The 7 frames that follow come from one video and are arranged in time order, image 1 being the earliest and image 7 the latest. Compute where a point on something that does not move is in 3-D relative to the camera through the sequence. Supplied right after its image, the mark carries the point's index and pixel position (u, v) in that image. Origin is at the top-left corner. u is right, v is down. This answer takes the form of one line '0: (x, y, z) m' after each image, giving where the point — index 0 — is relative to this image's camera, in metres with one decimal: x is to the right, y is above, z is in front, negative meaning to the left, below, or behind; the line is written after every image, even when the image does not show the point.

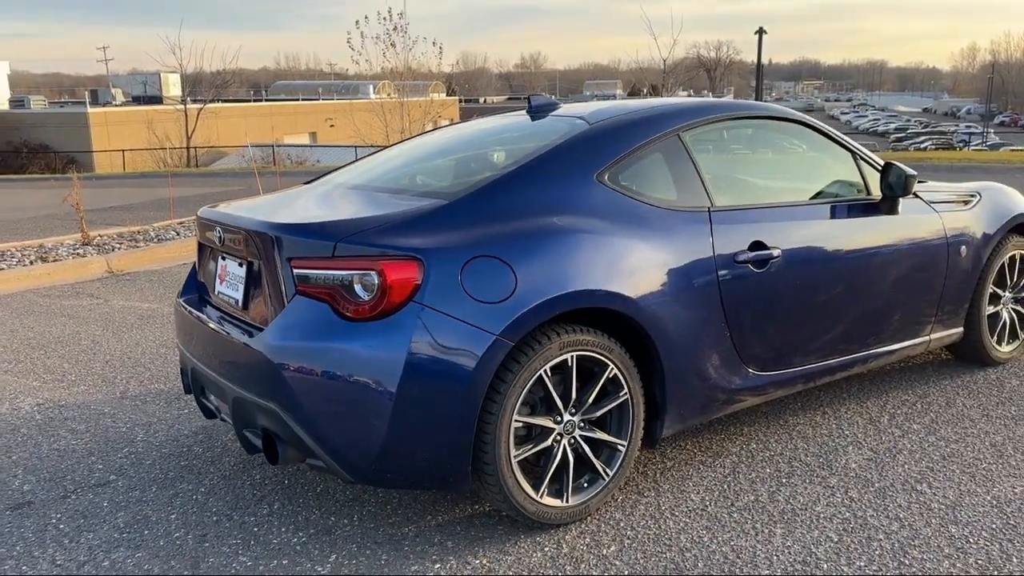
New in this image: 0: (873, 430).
0: (+1.6, -0.6, +3.5) m
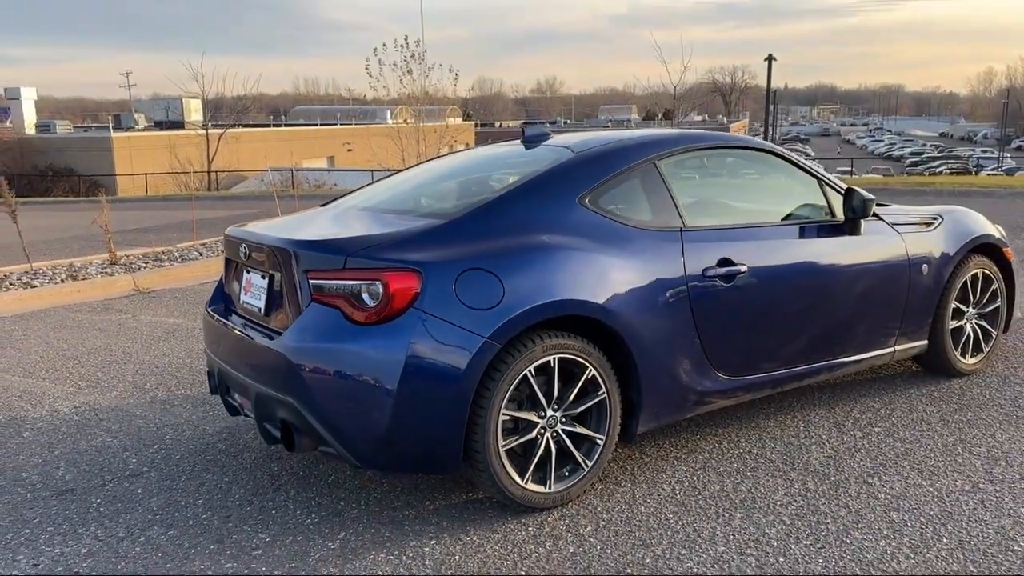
0: (+1.5, -0.7, +3.8) m
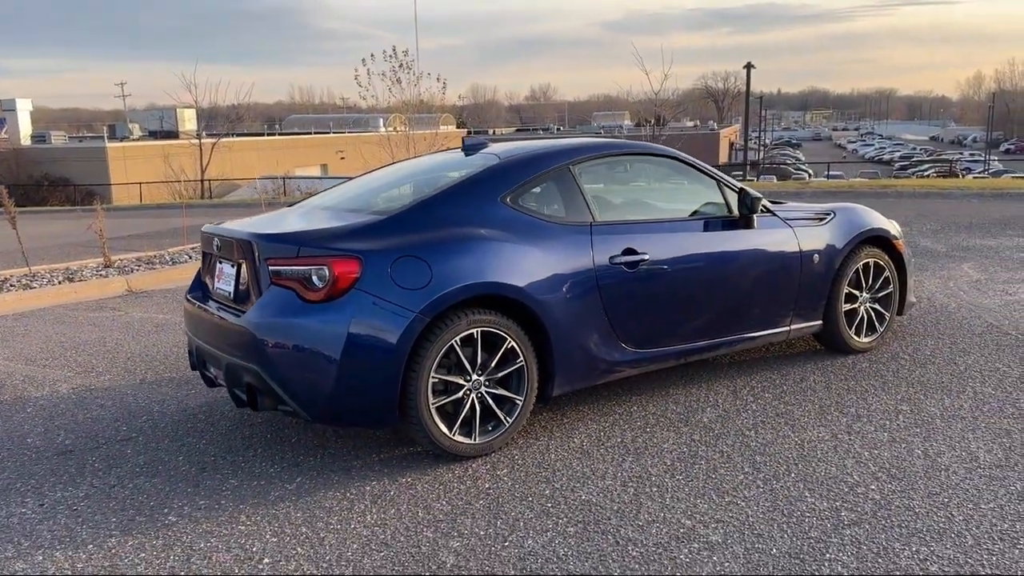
0: (+1.2, -0.6, +4.4) m
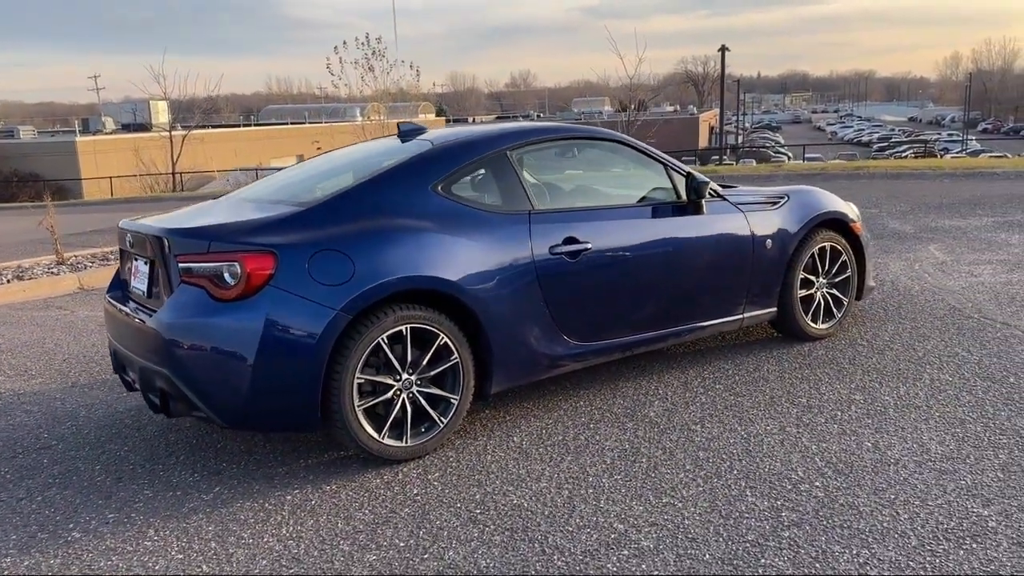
0: (+0.9, -0.5, +4.3) m
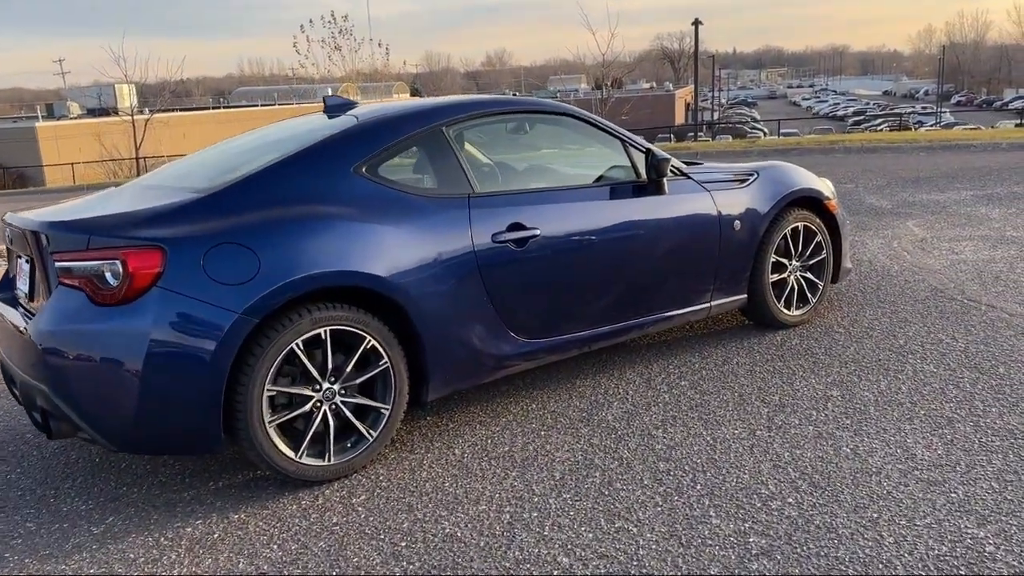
0: (+0.6, -0.5, +3.9) m
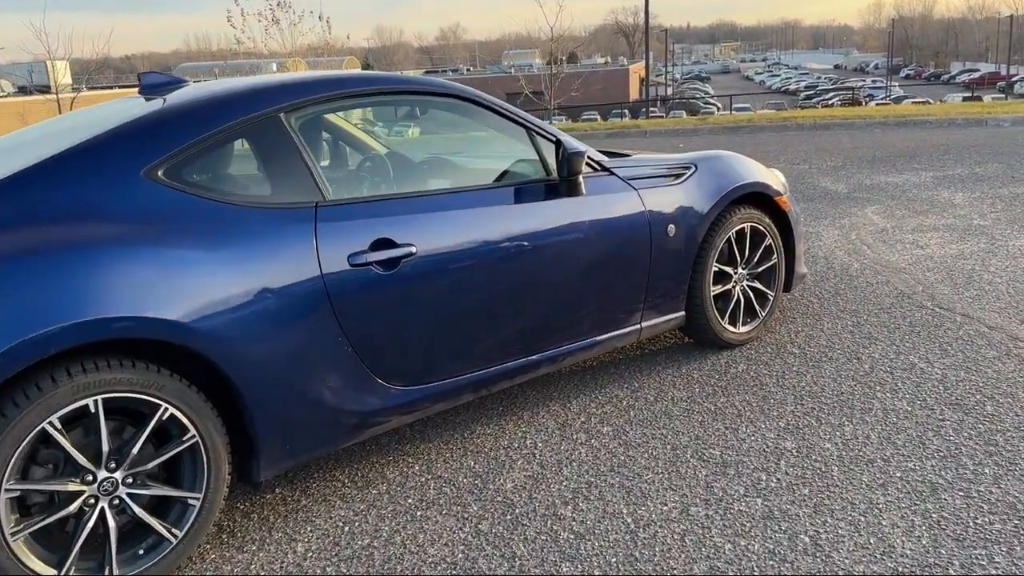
0: (+0.2, -0.6, +3.1) m
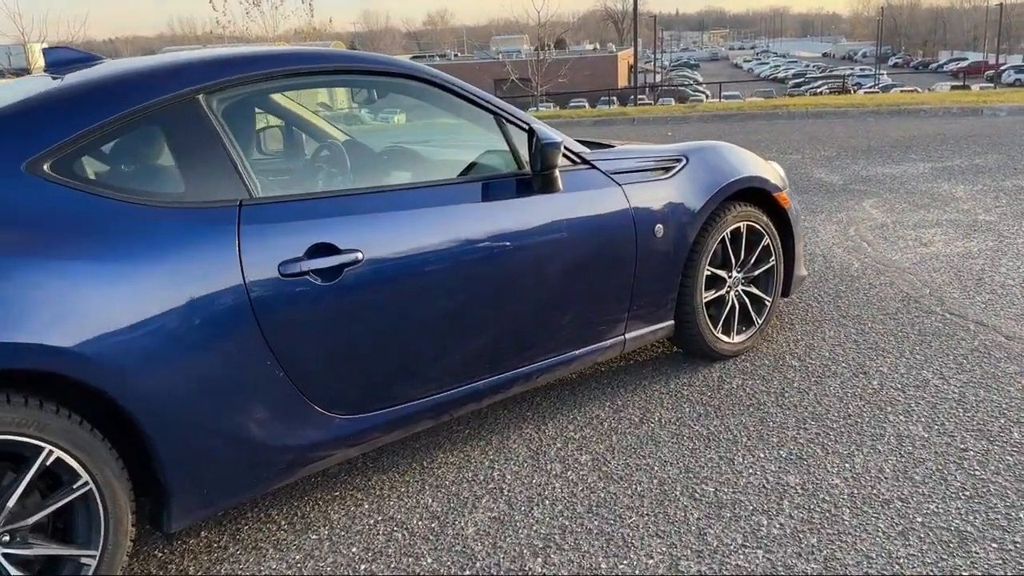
0: (+0.1, -0.6, +2.7) m
